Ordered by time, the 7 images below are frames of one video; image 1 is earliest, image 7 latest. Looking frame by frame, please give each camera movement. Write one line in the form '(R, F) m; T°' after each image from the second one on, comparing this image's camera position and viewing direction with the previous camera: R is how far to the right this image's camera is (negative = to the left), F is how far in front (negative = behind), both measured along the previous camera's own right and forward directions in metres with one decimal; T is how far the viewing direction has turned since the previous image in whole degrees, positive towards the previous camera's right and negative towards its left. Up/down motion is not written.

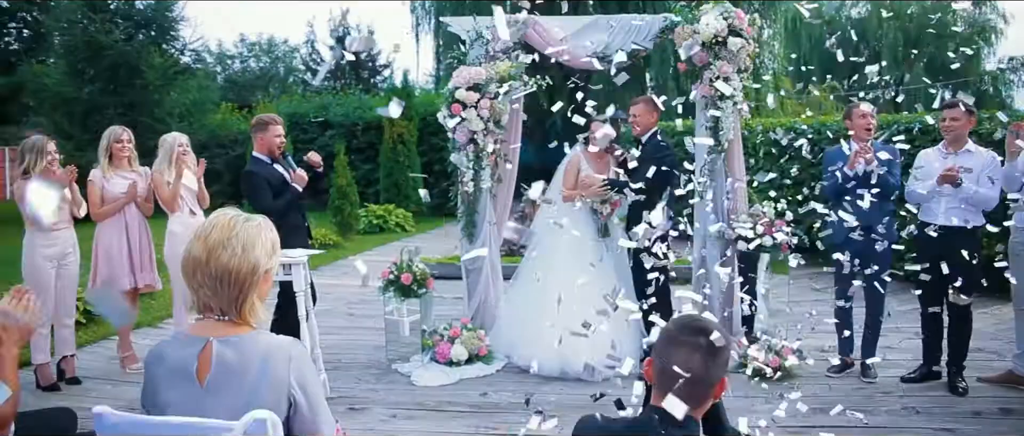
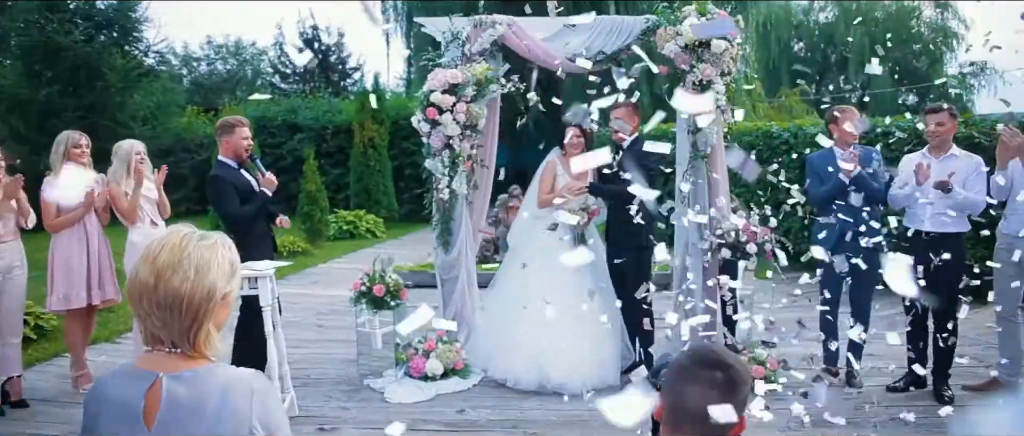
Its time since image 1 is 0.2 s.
(0.0, +0.2) m; +2°
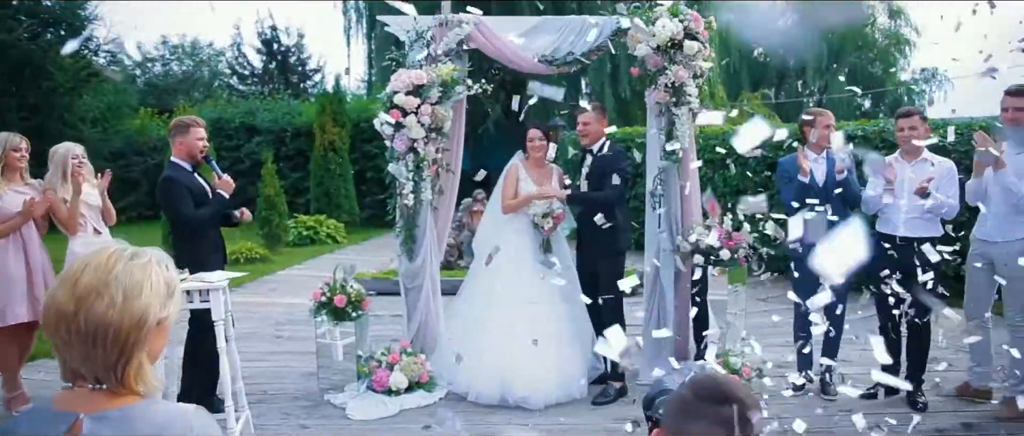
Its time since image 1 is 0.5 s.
(0.0, +0.2) m; +3°
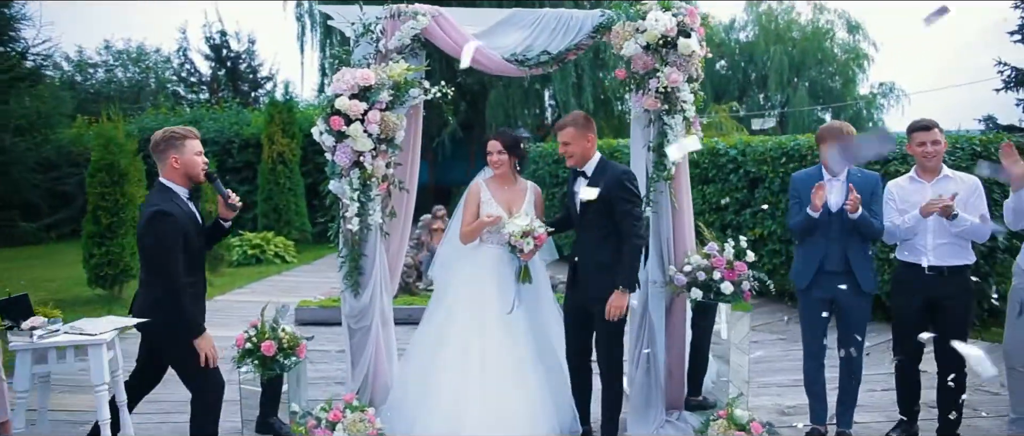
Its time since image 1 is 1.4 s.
(0.0, +0.7) m; +3°
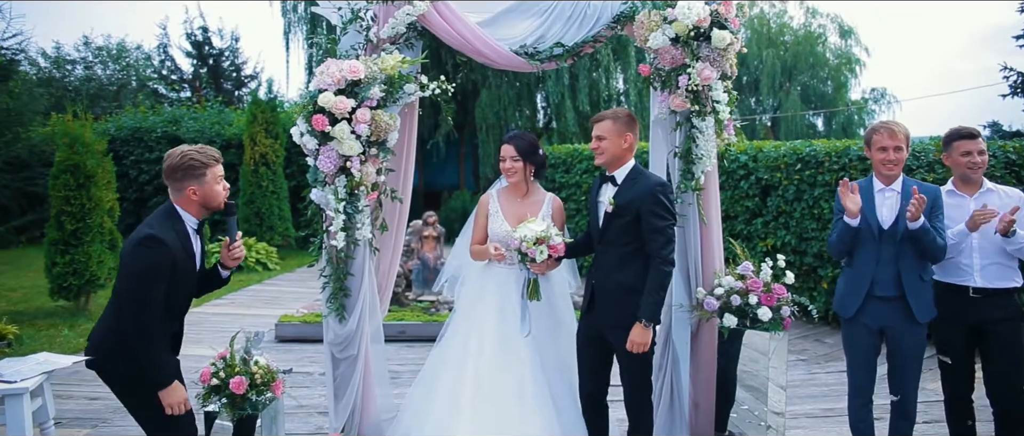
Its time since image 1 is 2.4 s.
(-0.1, +0.5) m; +1°
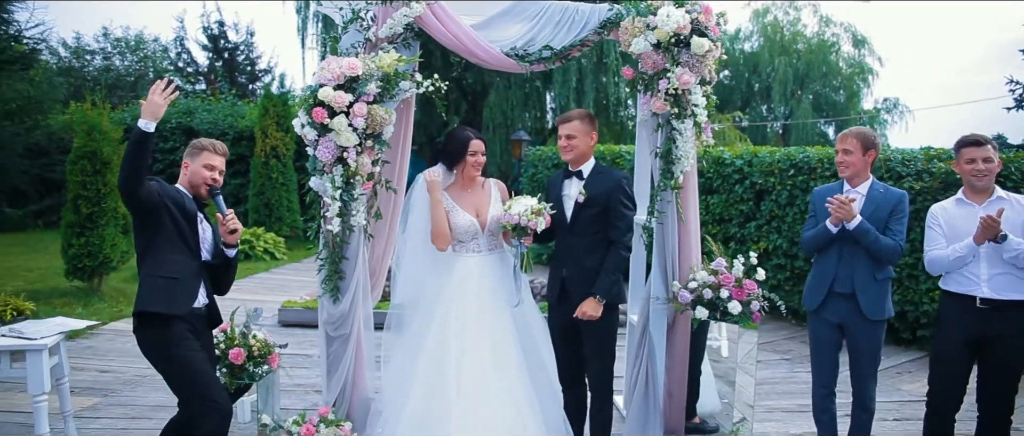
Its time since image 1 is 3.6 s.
(+0.1, -0.2) m; -1°
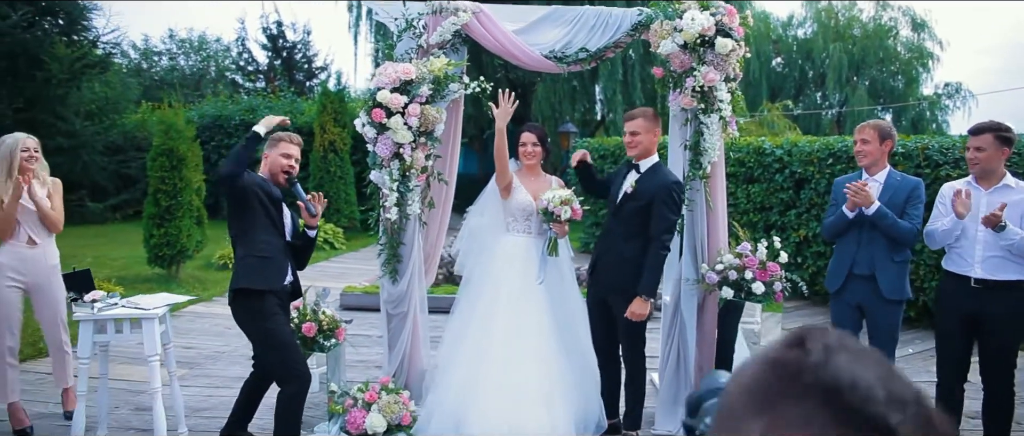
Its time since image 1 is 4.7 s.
(+0.1, -0.4) m; -4°
